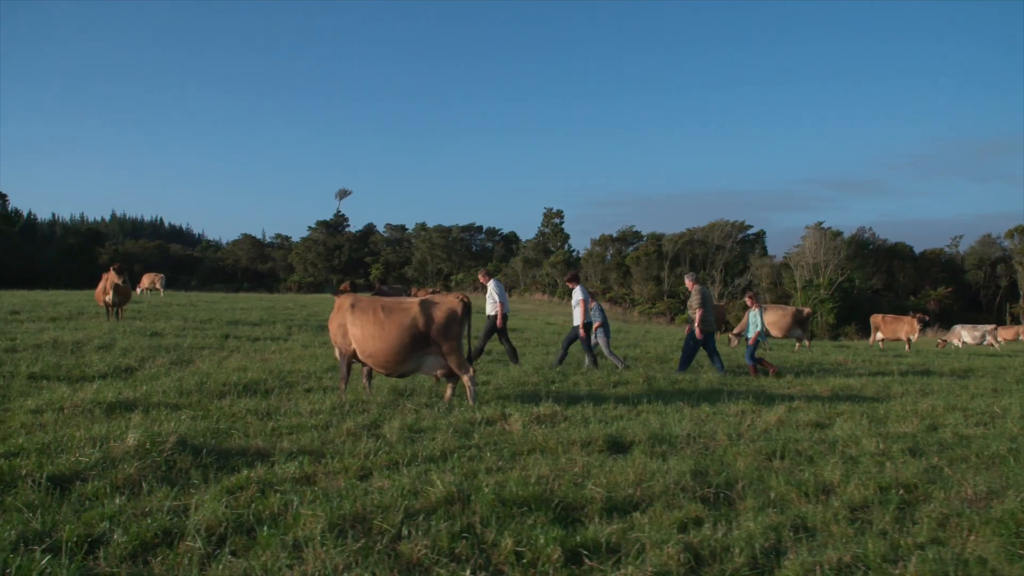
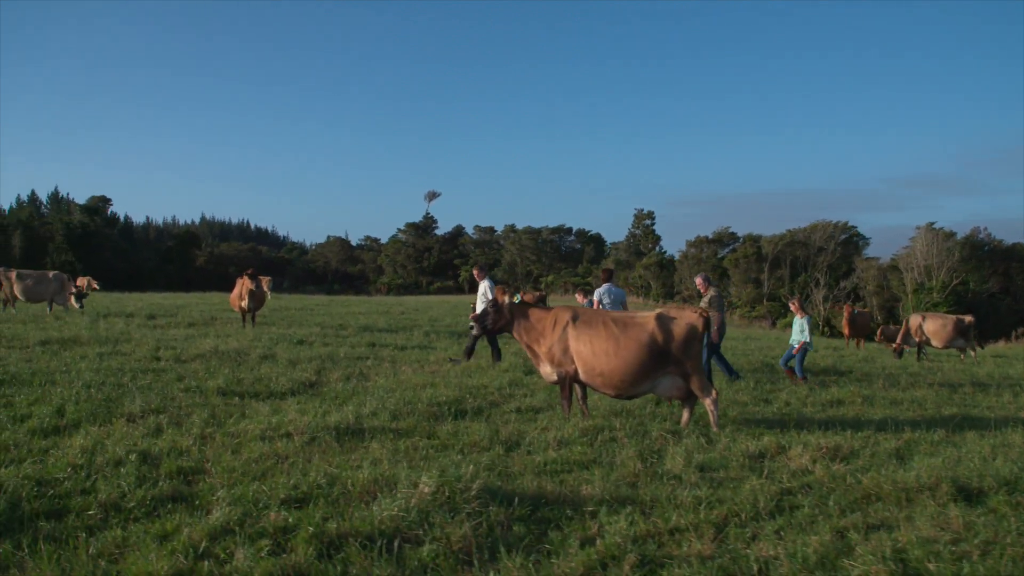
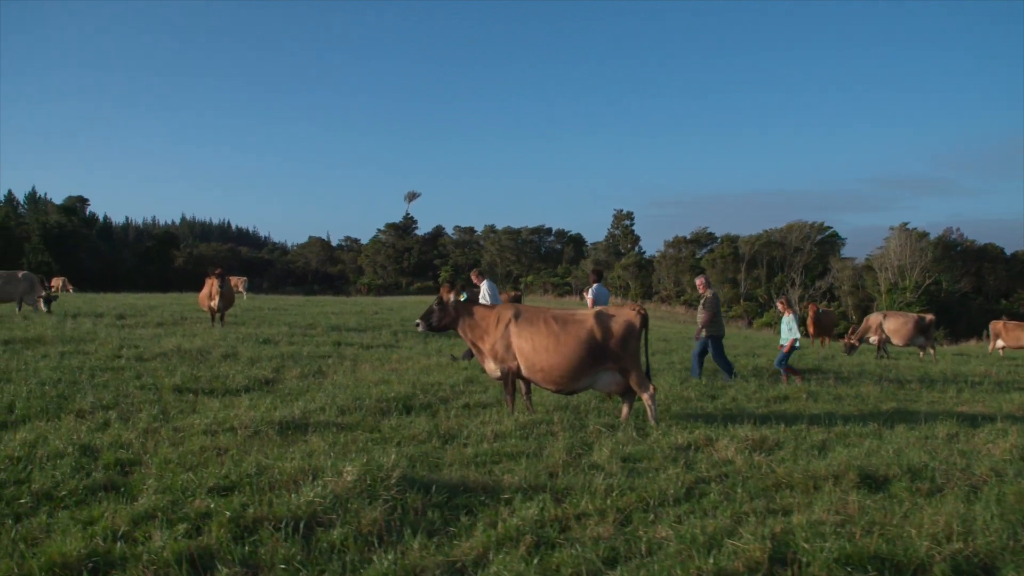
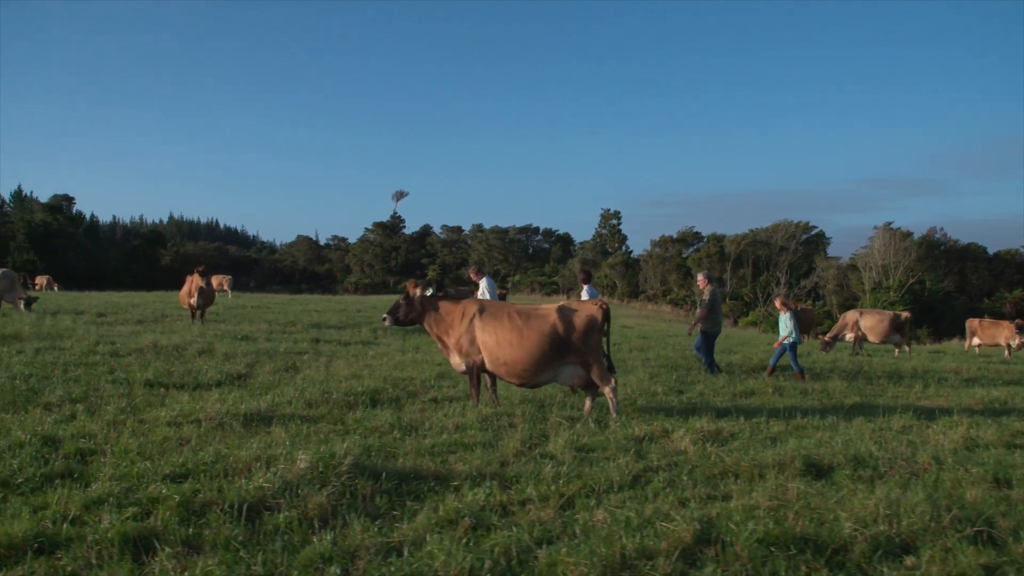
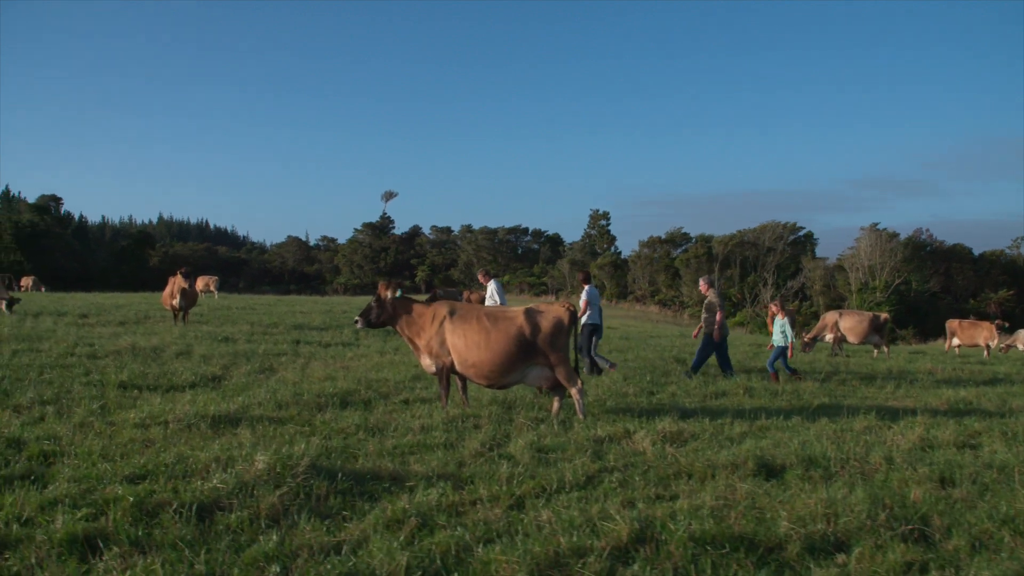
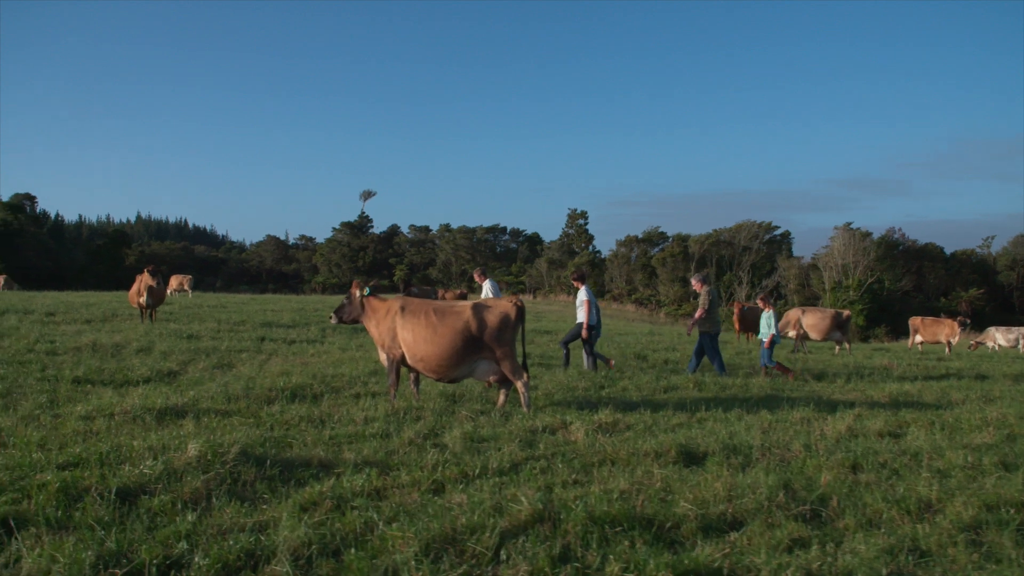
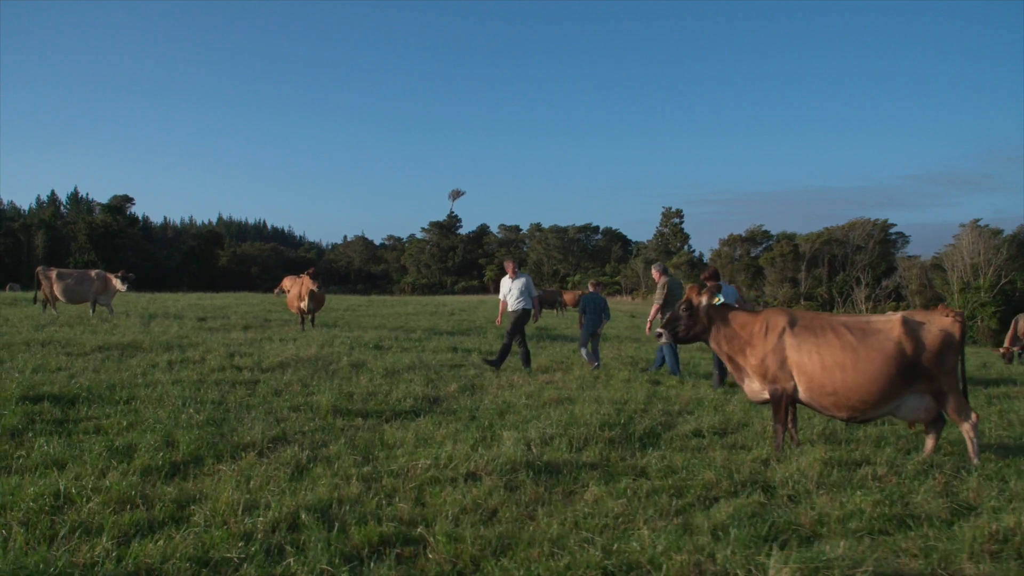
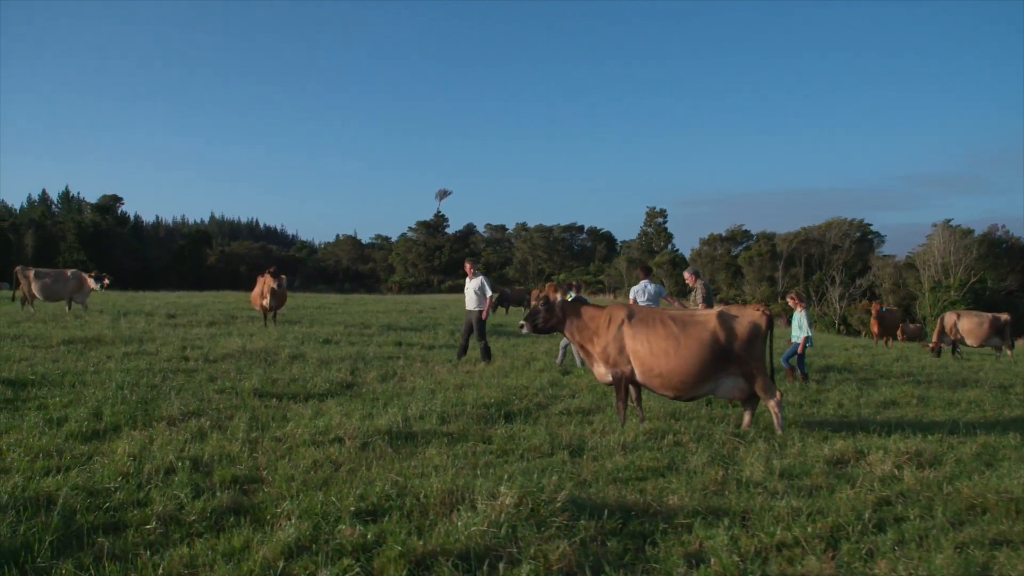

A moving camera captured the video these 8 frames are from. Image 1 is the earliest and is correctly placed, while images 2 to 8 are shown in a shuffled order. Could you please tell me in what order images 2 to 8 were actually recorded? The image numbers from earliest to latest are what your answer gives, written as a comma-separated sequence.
6, 5, 4, 3, 2, 8, 7
